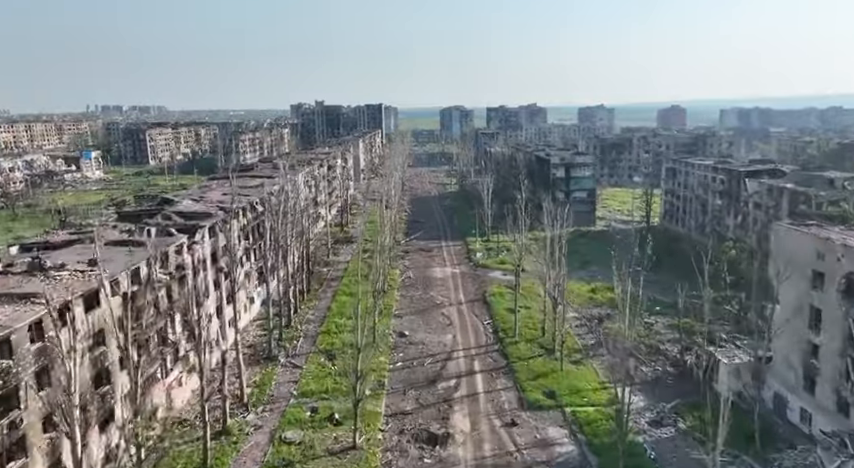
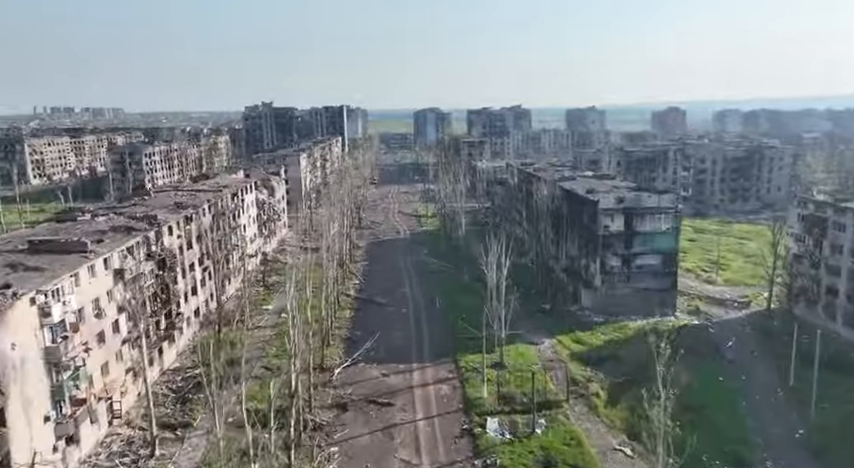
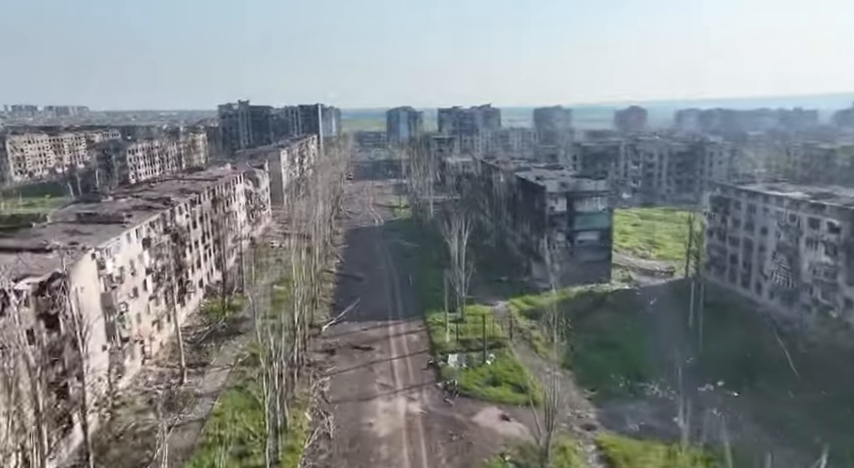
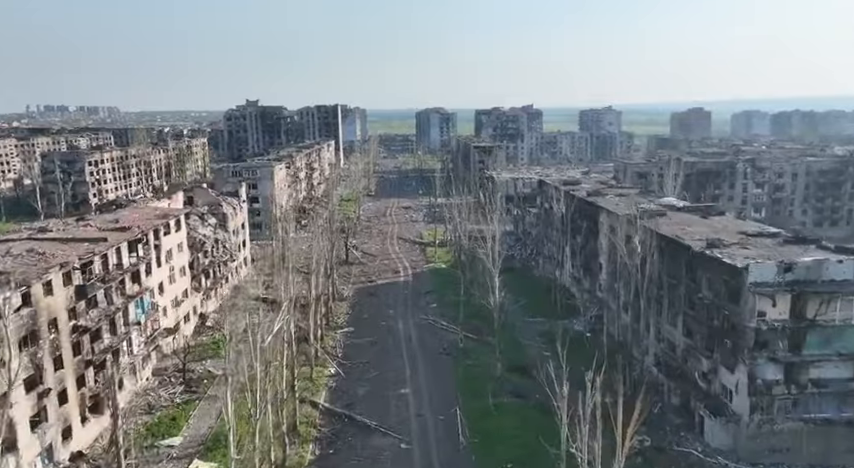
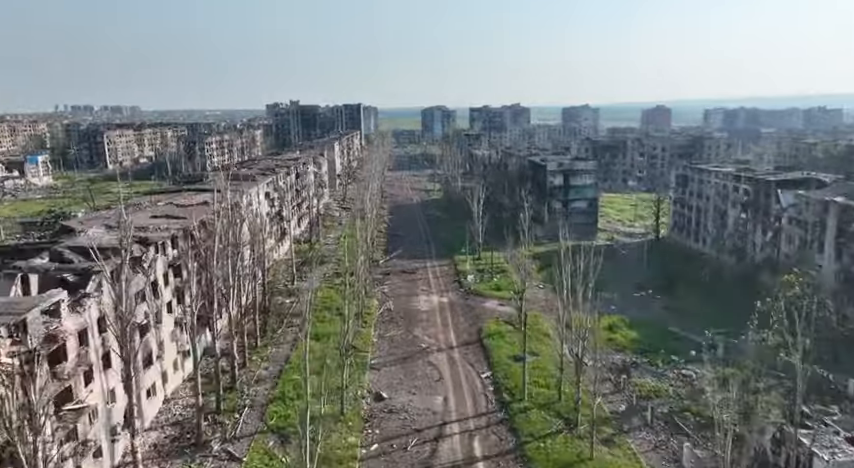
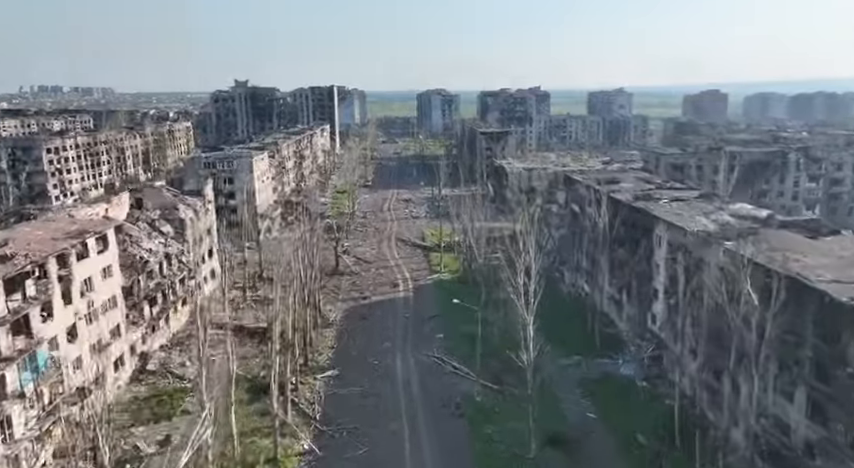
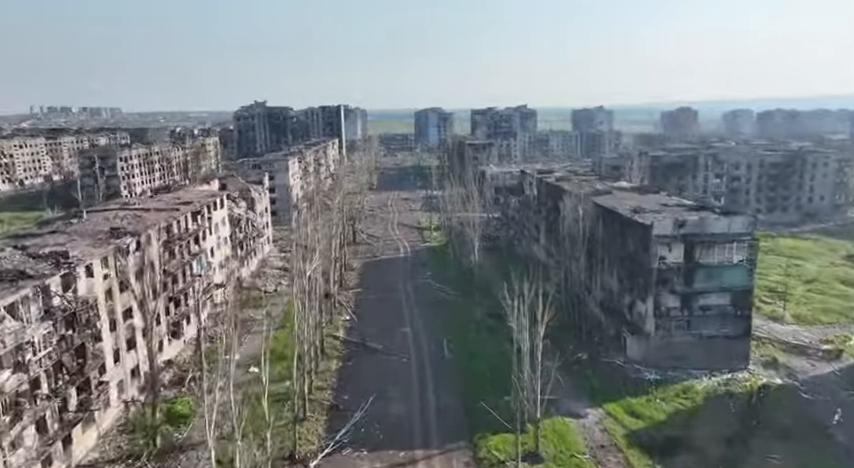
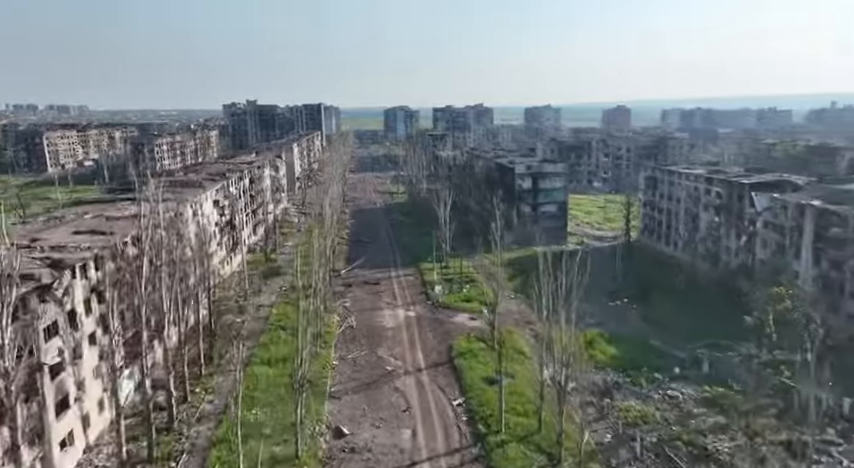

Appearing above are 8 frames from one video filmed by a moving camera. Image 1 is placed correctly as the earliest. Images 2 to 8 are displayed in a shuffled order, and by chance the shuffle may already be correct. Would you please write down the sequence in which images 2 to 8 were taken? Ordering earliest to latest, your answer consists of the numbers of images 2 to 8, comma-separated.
5, 8, 3, 2, 7, 4, 6
